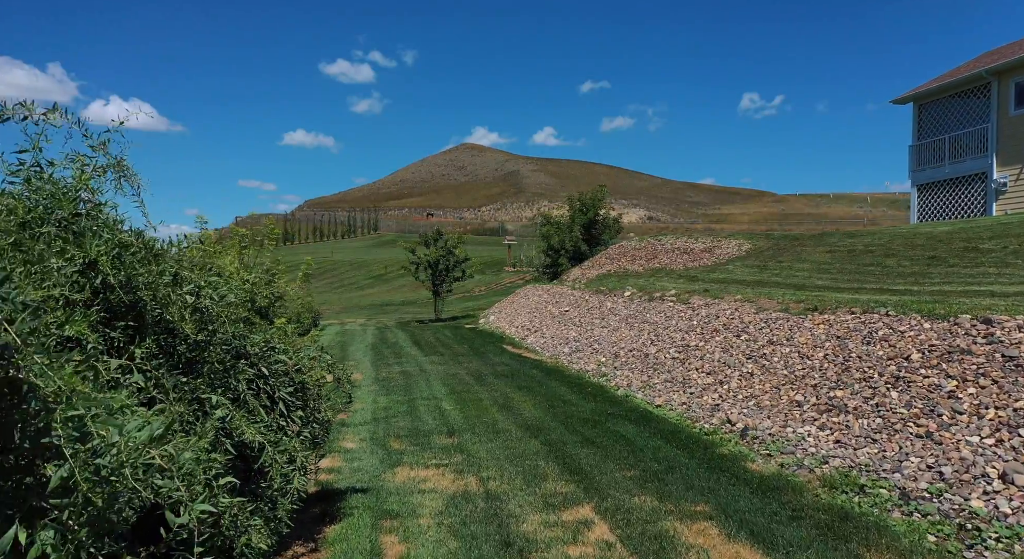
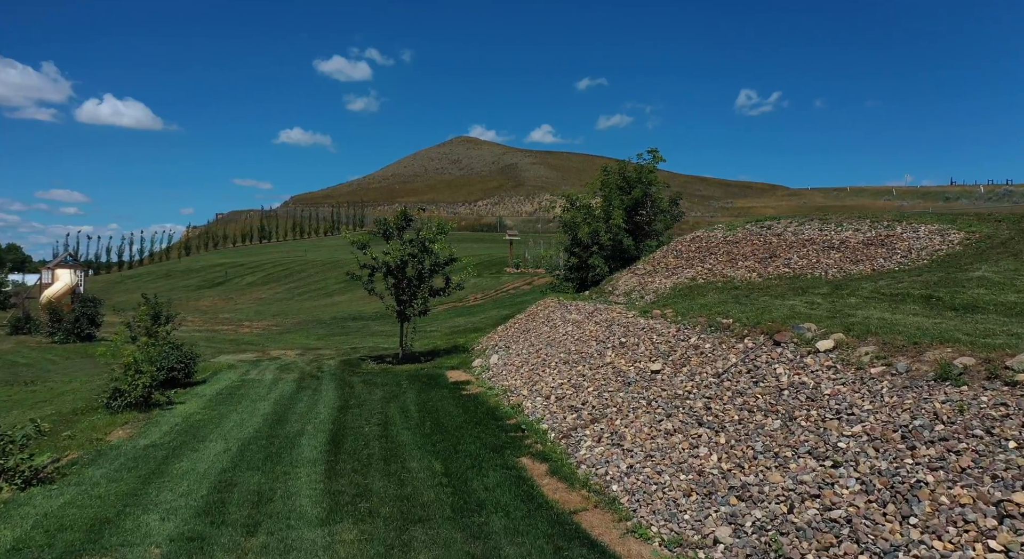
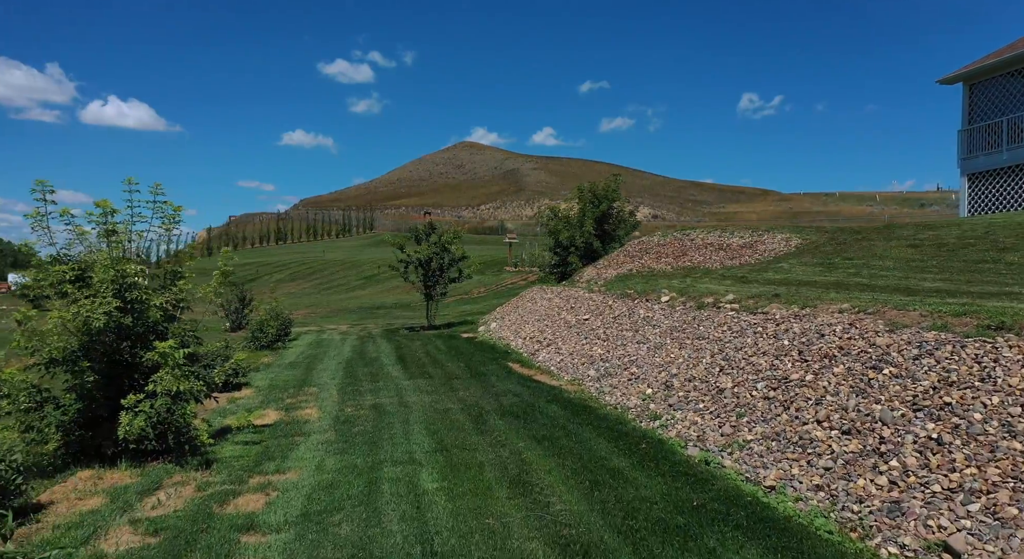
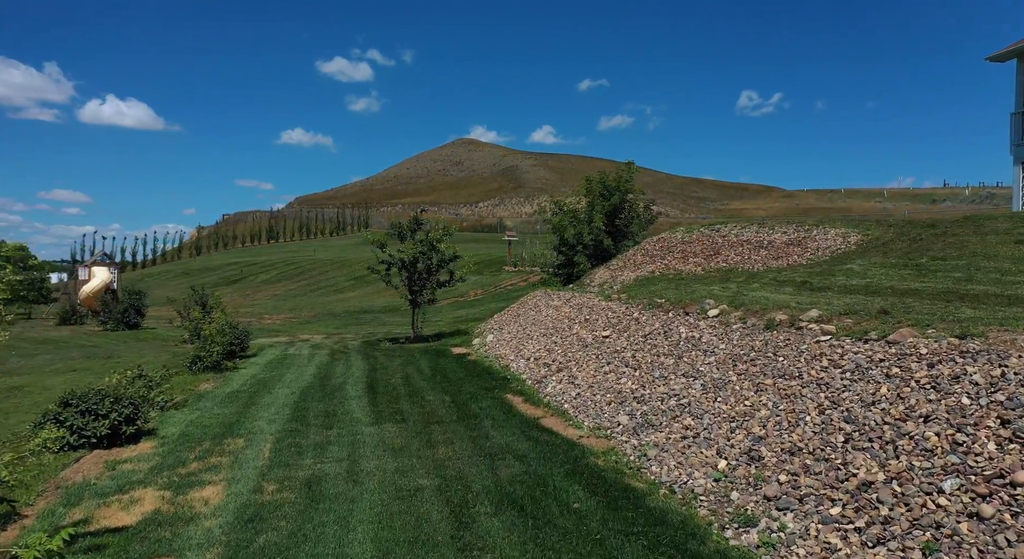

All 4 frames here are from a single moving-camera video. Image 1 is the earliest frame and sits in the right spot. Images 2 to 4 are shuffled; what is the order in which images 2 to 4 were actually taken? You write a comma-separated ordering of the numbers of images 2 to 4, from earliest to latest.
3, 4, 2
